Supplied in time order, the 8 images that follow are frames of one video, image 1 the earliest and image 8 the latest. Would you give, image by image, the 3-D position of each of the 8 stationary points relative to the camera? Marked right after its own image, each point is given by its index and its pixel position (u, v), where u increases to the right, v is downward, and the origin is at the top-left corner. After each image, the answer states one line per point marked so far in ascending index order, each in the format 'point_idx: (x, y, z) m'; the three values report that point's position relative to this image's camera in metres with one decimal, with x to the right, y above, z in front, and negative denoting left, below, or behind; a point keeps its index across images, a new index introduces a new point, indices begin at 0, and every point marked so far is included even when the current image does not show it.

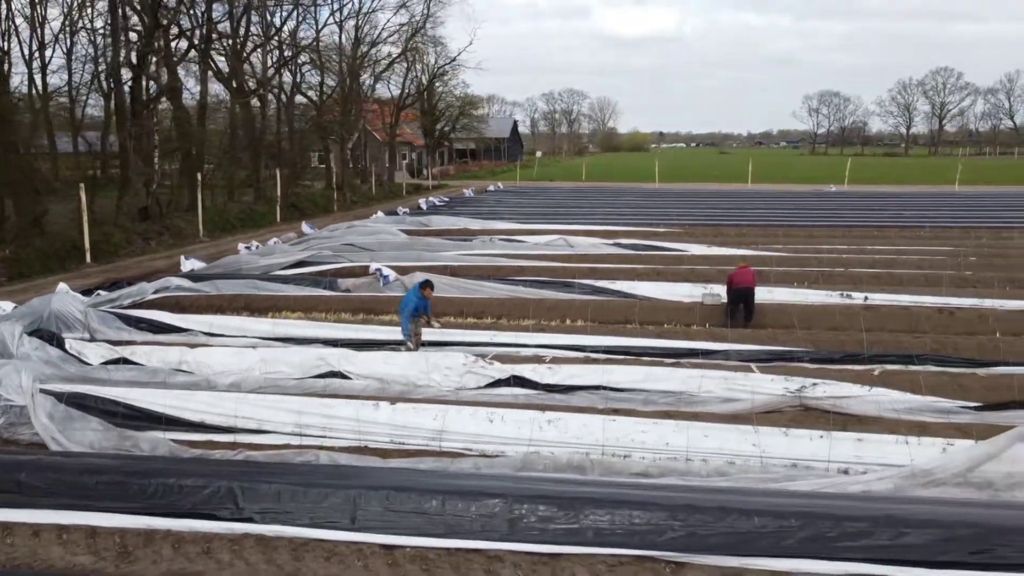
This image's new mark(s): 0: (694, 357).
0: (+1.8, -0.7, +9.2) m
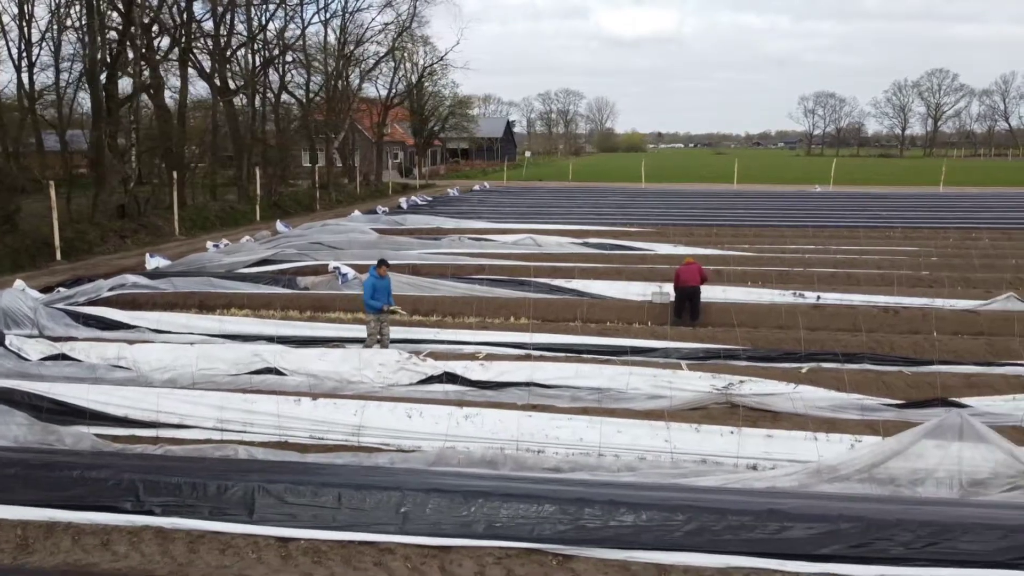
0: (+1.2, -0.7, +9.3) m
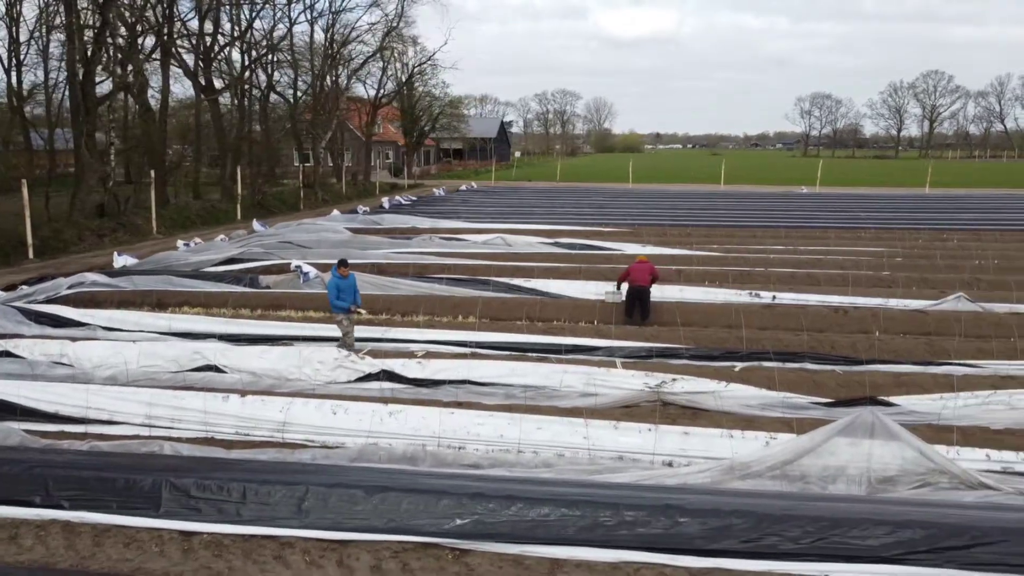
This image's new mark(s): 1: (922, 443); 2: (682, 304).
0: (+0.6, -0.7, +9.3) m
1: (+2.8, -1.1, +6.4) m
2: (+2.1, -0.2, +11.3) m
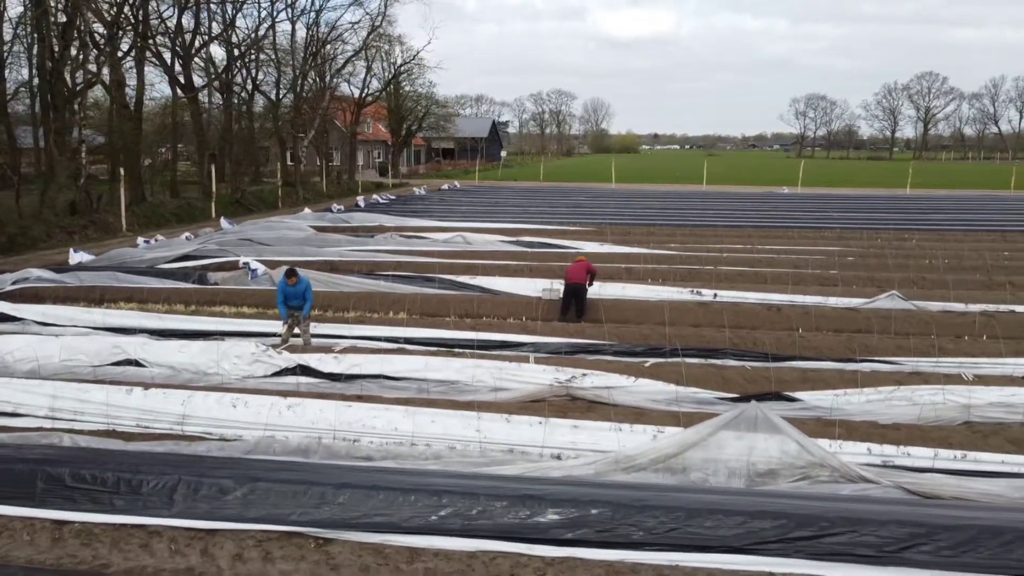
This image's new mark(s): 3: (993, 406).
0: (-0.2, -0.6, +9.4) m
1: (+2.0, -1.0, +6.5) m
2: (+1.3, -0.2, +11.4) m
3: (+3.9, -1.0, +7.6) m
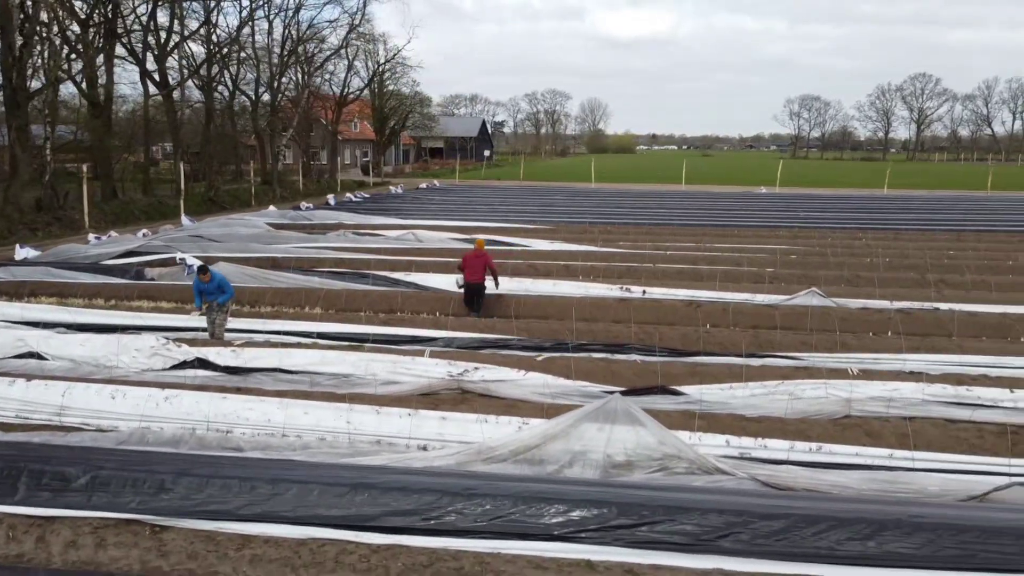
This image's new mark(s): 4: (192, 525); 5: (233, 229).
0: (-1.1, -0.6, +9.5) m
1: (+1.1, -1.0, +6.5) m
2: (+0.3, -0.1, +11.4) m
3: (+3.0, -0.9, +7.7) m
4: (-1.8, -1.4, +5.3) m
5: (-5.6, +1.2, +18.7) m
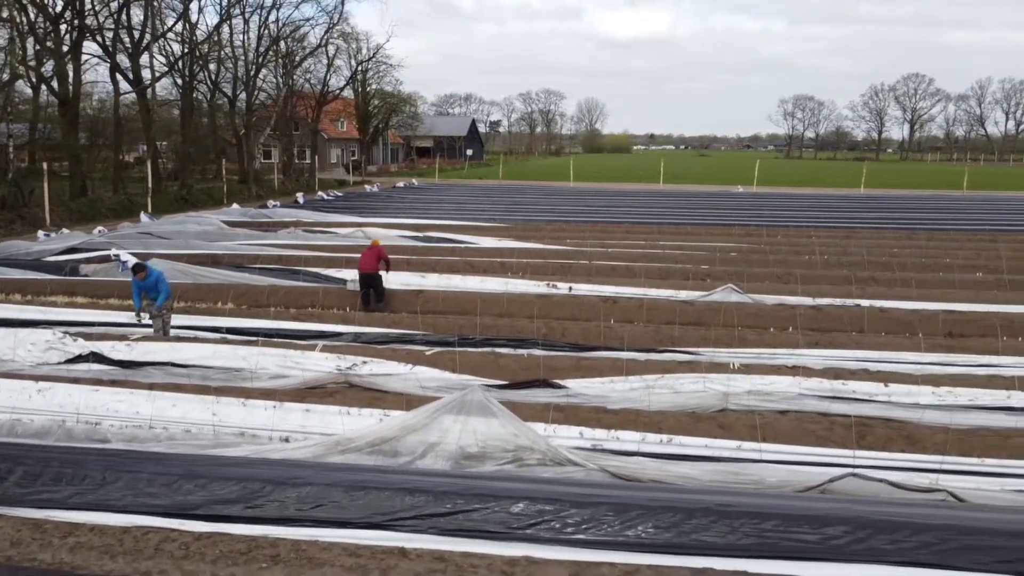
0: (-2.1, -0.5, +9.6) m
1: (+0.1, -0.9, +6.6) m
2: (-0.7, -0.1, +11.5) m
3: (+2.0, -0.9, +7.7) m
4: (-2.8, -1.3, +5.4) m
5: (-6.6, +1.2, +18.7) m
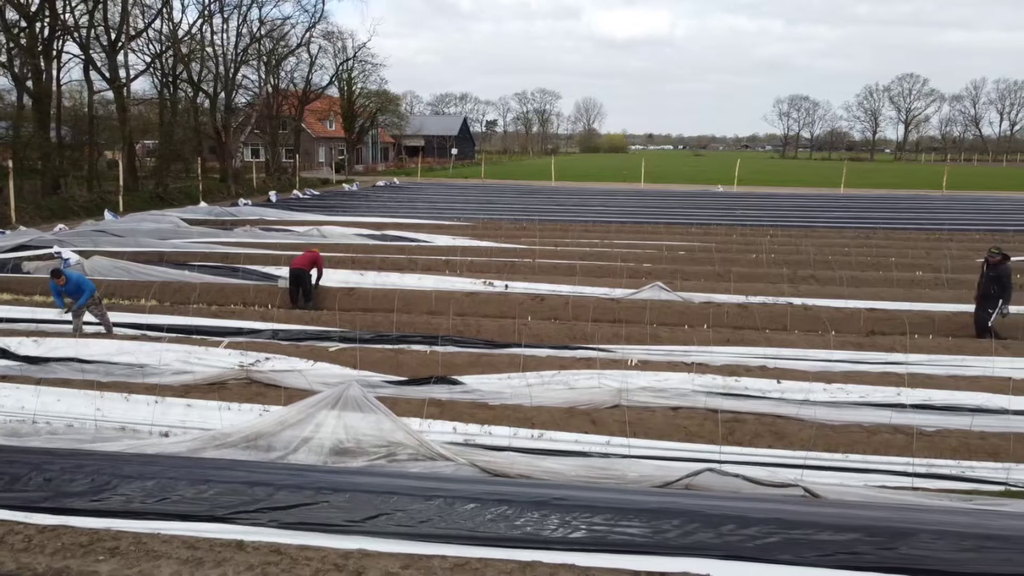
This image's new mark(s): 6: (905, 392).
0: (-3.0, -0.5, +9.6) m
1: (-0.8, -0.9, +6.6) m
2: (-1.6, -0.1, +11.5) m
3: (+1.1, -0.9, +7.8) m
4: (-3.7, -1.3, +5.4) m
5: (-7.4, +1.3, +18.8) m
6: (+3.2, -0.8, +7.6) m
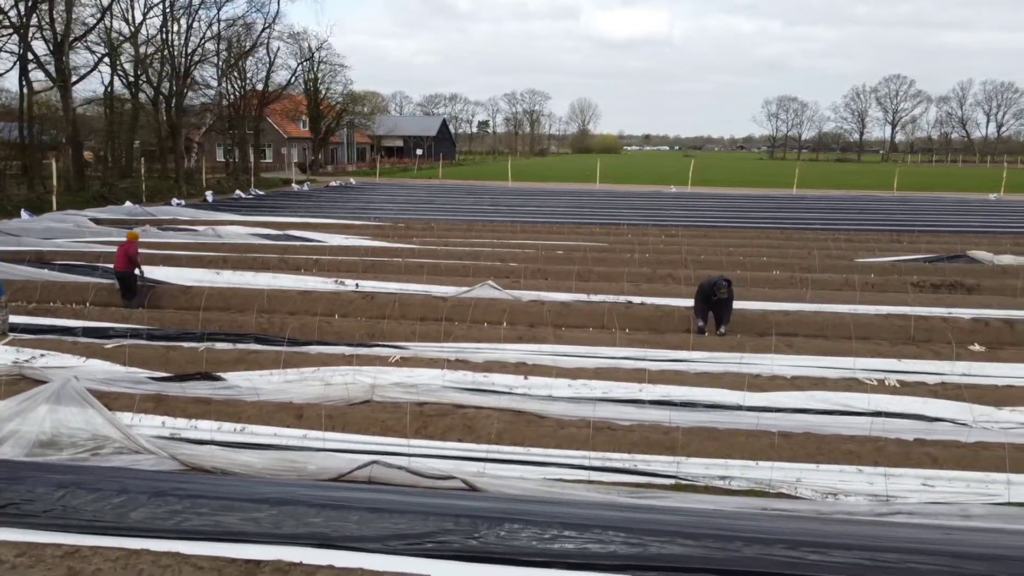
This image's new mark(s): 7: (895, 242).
0: (-5.1, -0.5, +9.7) m
1: (-2.9, -0.9, +6.8) m
2: (-3.6, 0.0, +11.7) m
3: (-1.0, -0.8, +7.9) m
4: (-5.8, -1.2, +5.6) m
5: (-9.5, +1.3, +18.9) m
6: (+1.1, -0.8, +7.8) m
7: (+7.6, +0.9, +18.5) m
